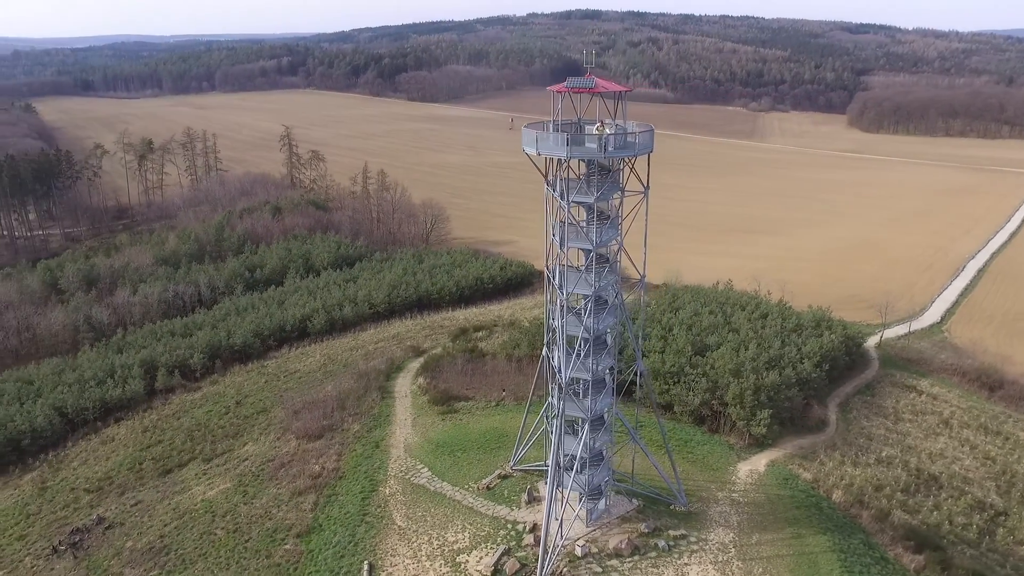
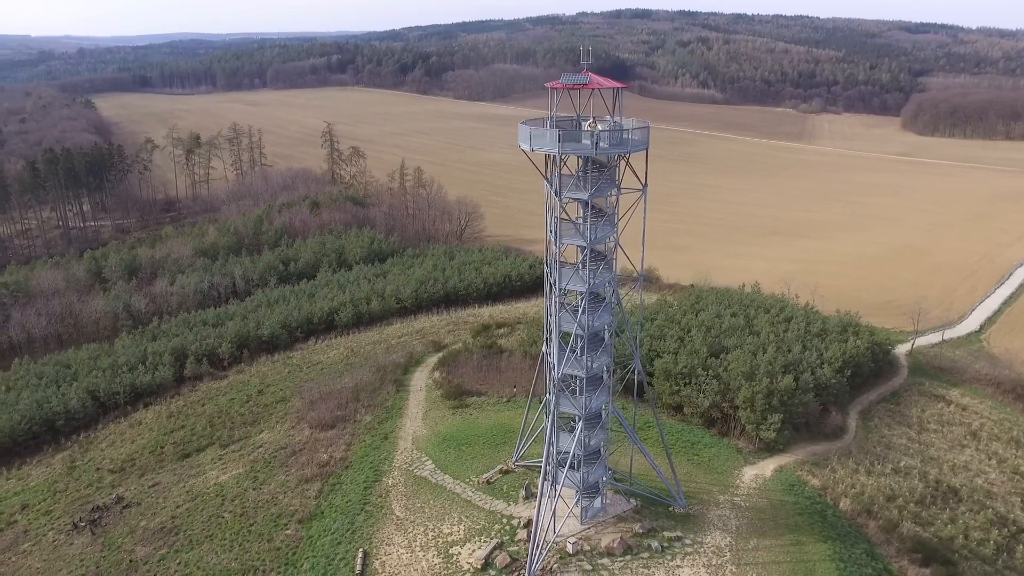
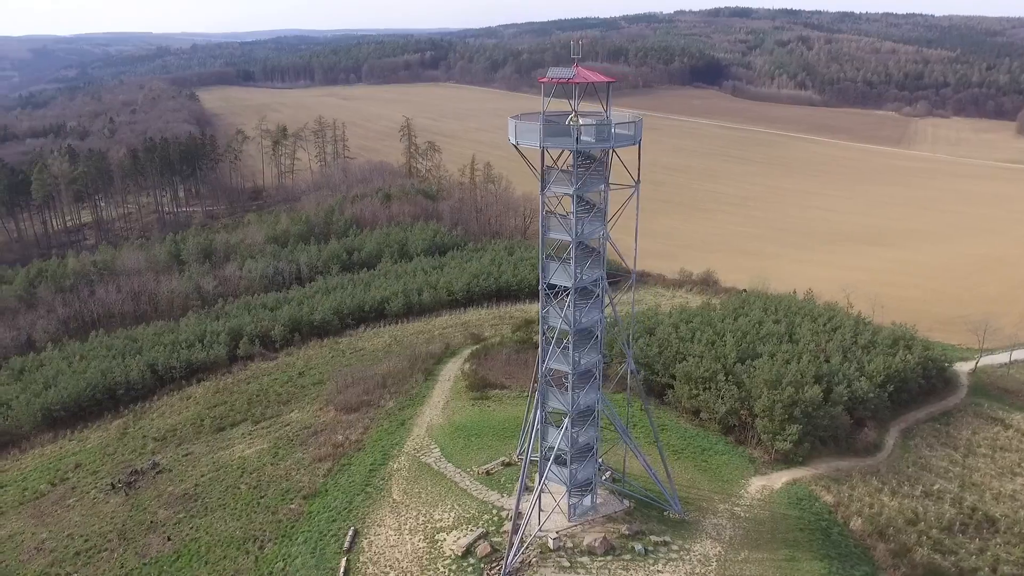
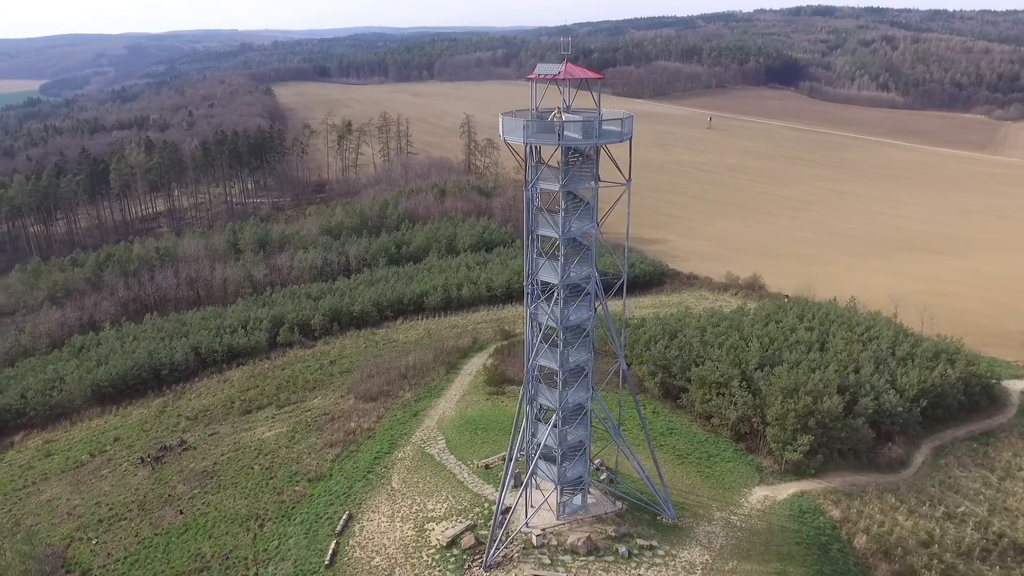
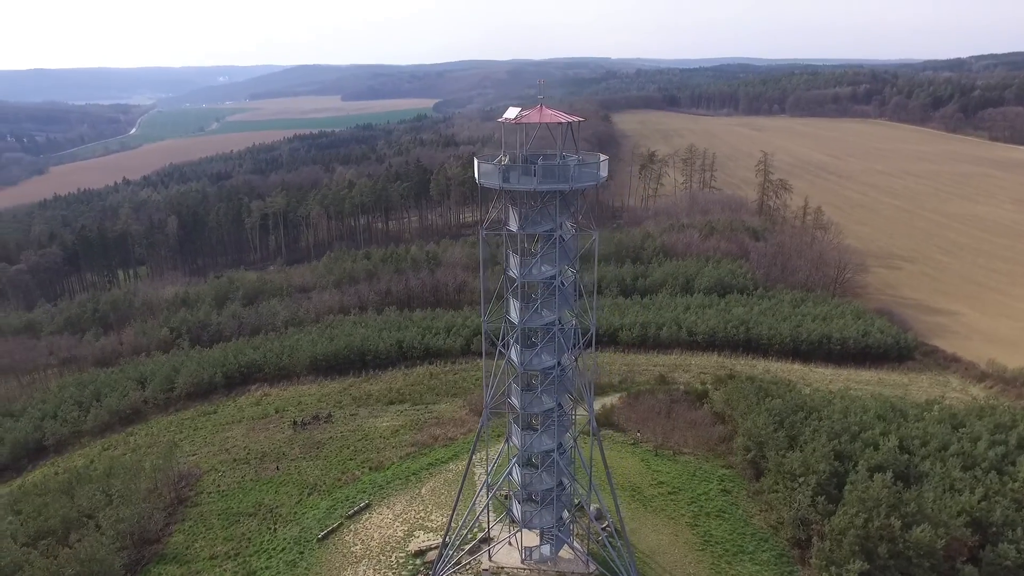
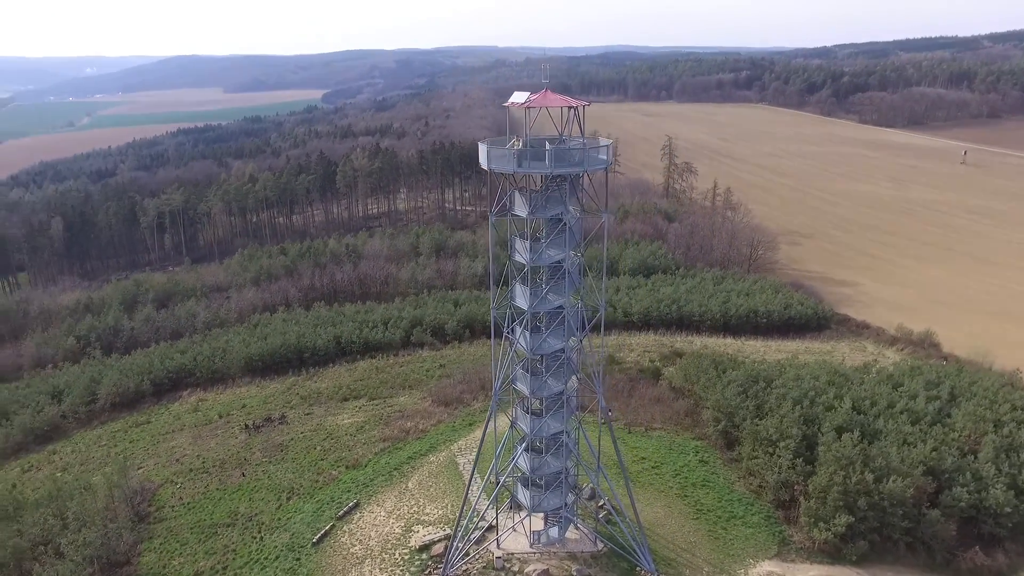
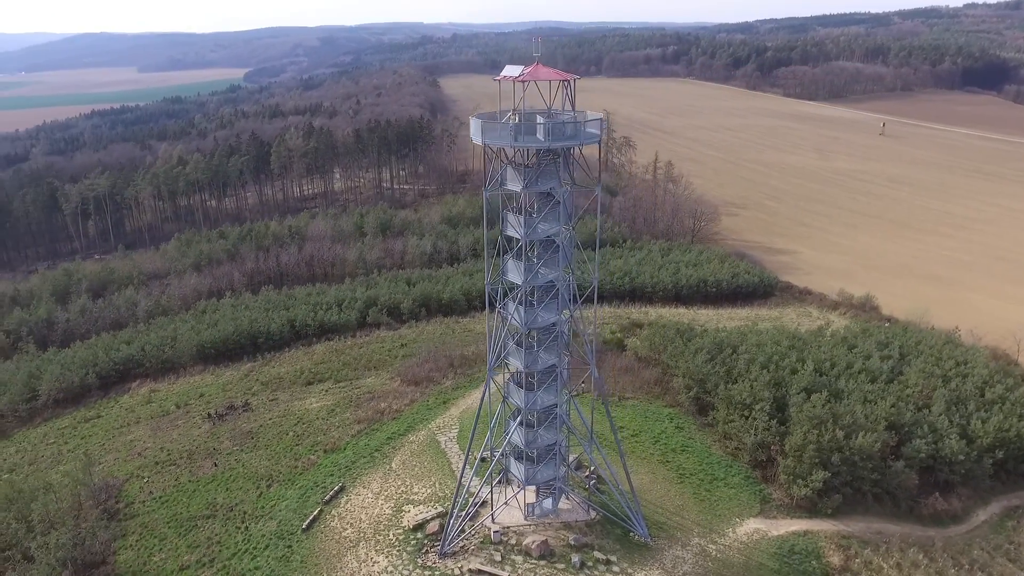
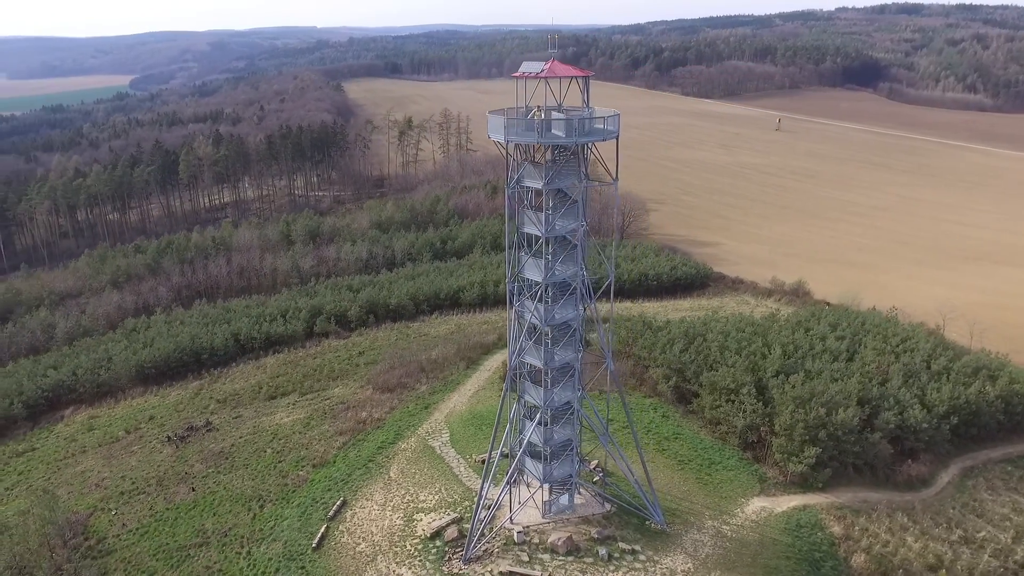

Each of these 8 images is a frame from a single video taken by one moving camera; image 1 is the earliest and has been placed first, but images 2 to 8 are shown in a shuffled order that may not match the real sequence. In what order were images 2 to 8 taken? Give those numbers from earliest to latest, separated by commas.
2, 3, 4, 8, 7, 6, 5
